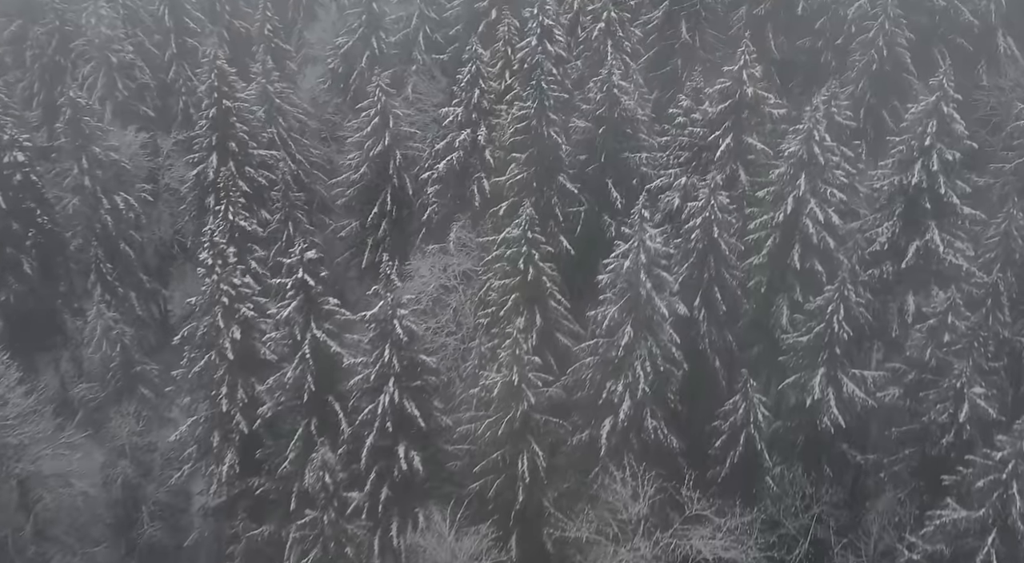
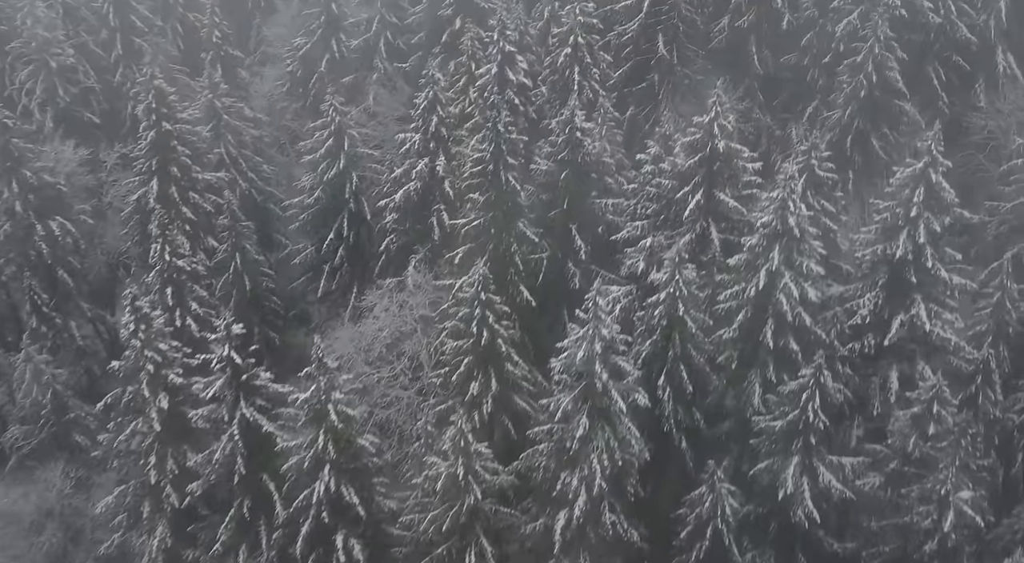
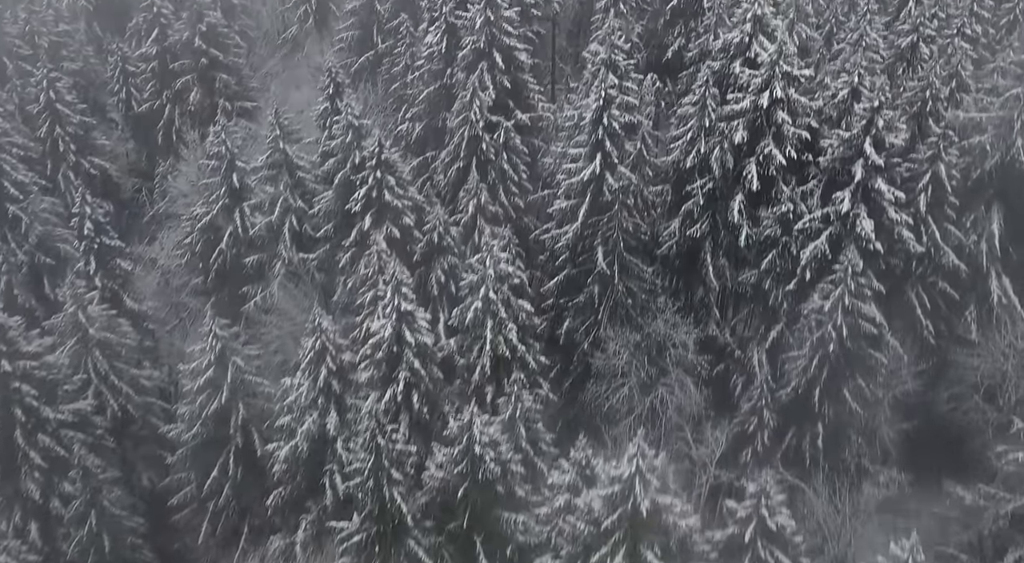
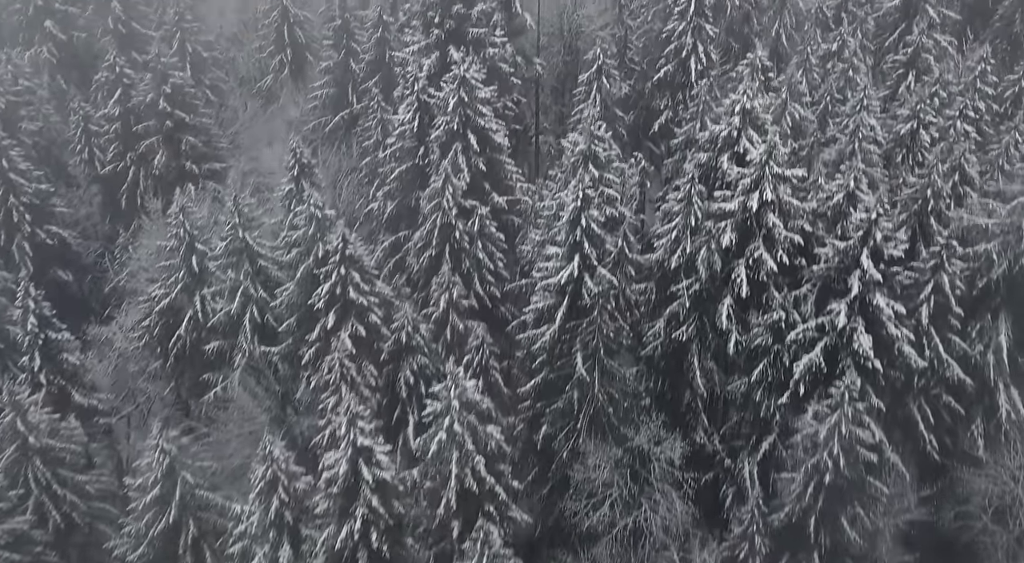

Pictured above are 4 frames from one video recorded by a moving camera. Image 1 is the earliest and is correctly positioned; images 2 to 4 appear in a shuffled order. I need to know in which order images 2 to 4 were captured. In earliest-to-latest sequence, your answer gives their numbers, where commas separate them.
2, 3, 4
